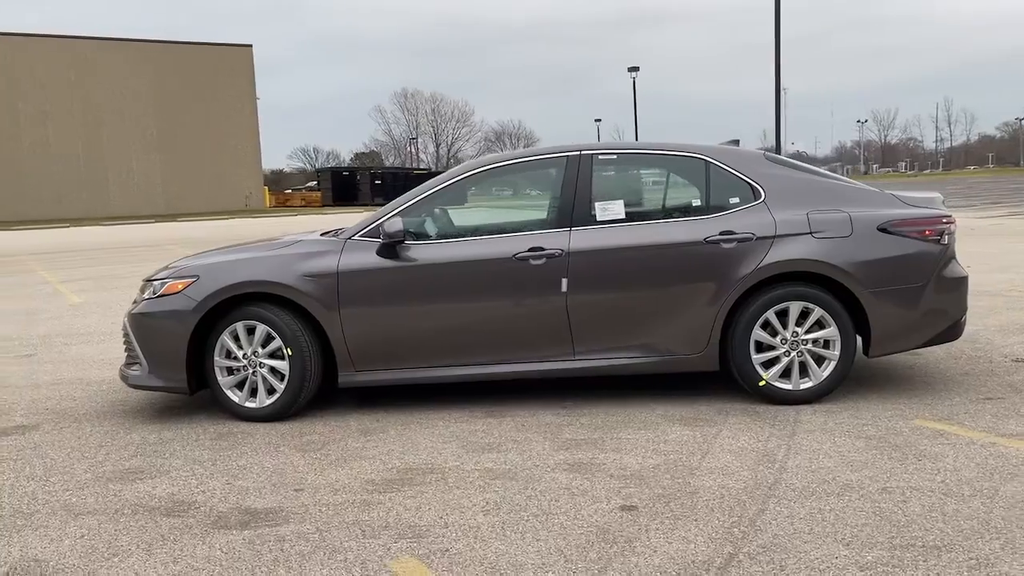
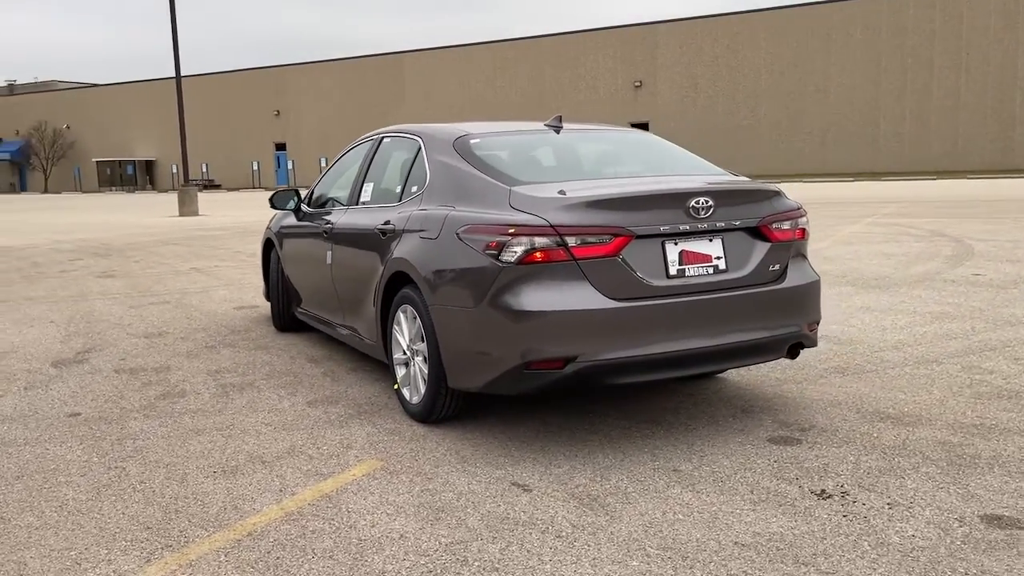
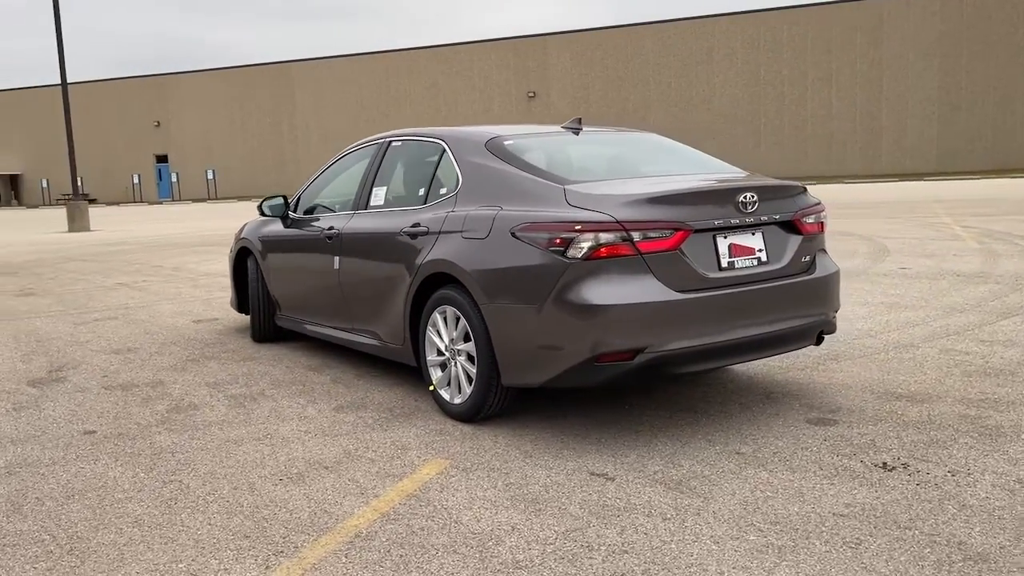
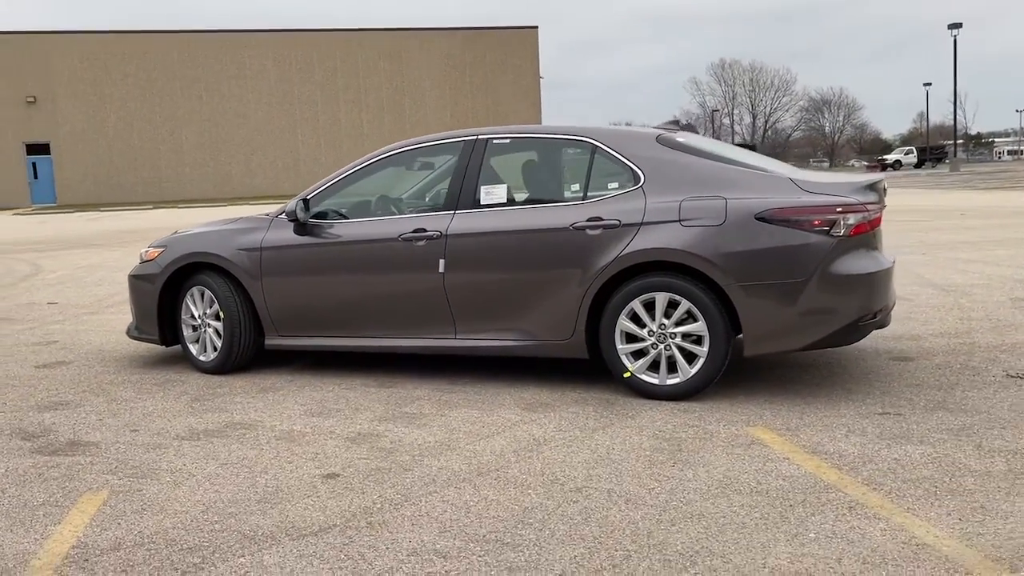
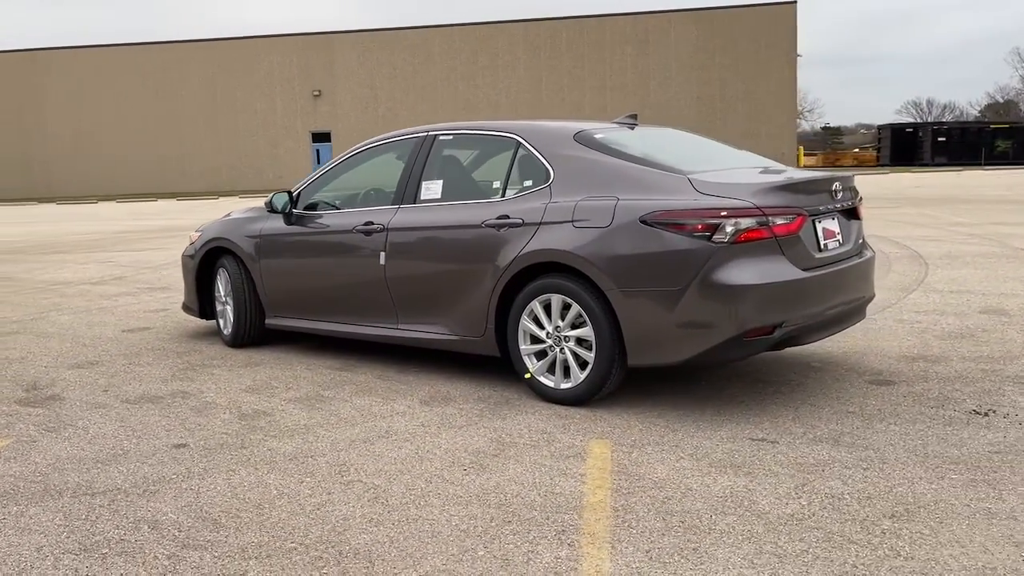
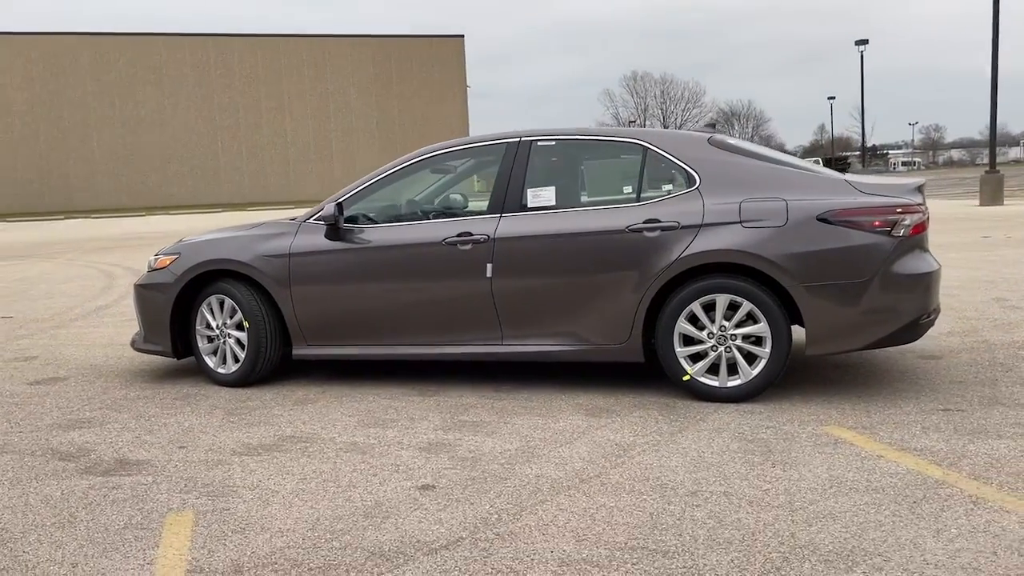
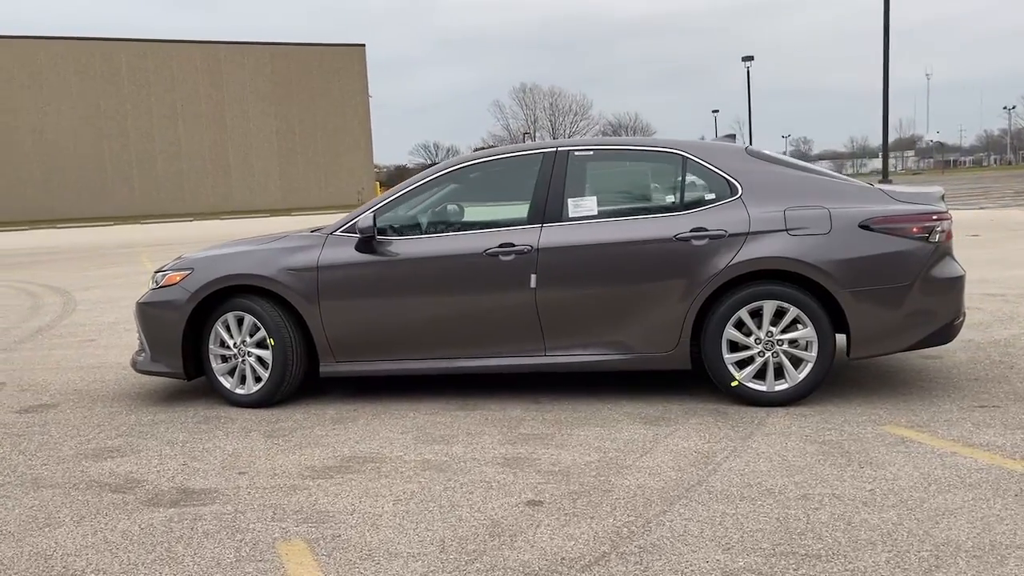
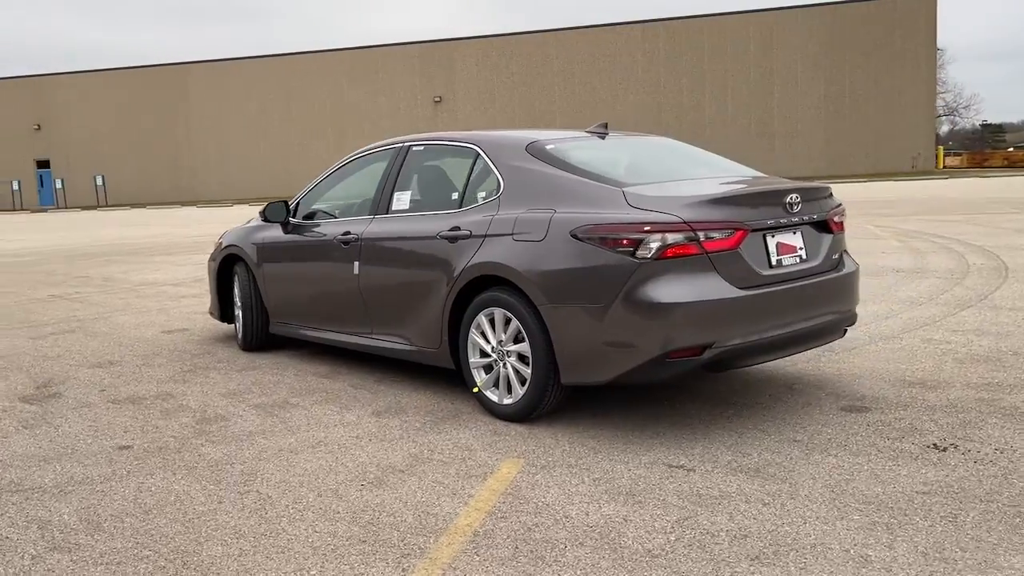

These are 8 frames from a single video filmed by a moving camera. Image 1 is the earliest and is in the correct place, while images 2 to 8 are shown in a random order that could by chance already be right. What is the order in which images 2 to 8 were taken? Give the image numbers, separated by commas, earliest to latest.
7, 6, 4, 5, 8, 3, 2
